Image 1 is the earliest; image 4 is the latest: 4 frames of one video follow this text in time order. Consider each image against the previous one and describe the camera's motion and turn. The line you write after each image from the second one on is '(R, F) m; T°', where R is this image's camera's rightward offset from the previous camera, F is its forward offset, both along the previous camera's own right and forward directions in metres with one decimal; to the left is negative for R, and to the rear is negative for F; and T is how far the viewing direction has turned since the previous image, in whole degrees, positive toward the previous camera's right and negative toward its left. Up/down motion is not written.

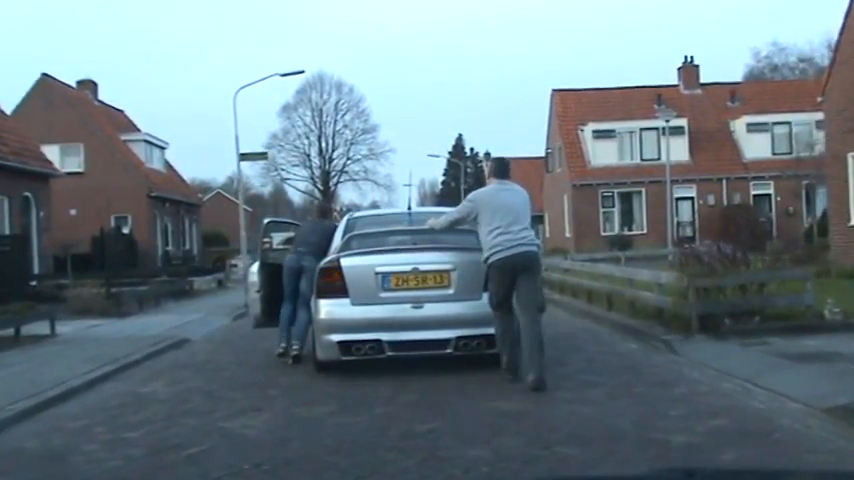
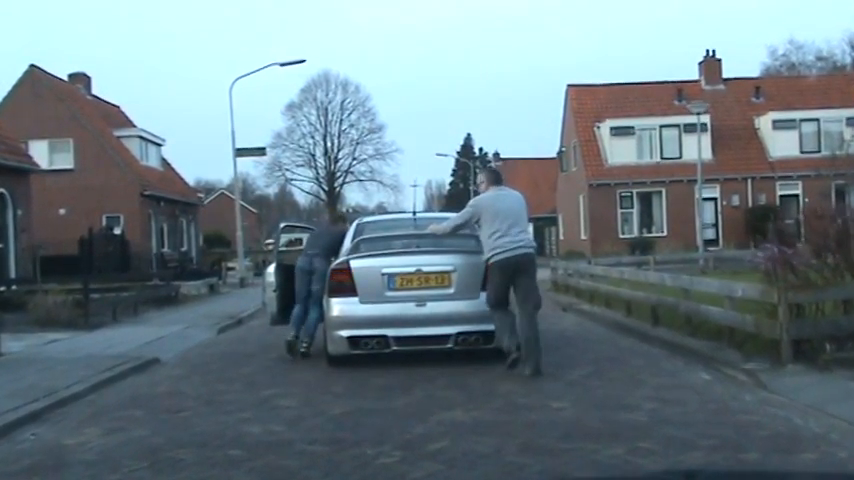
(-0.1, +2.6) m; 0°
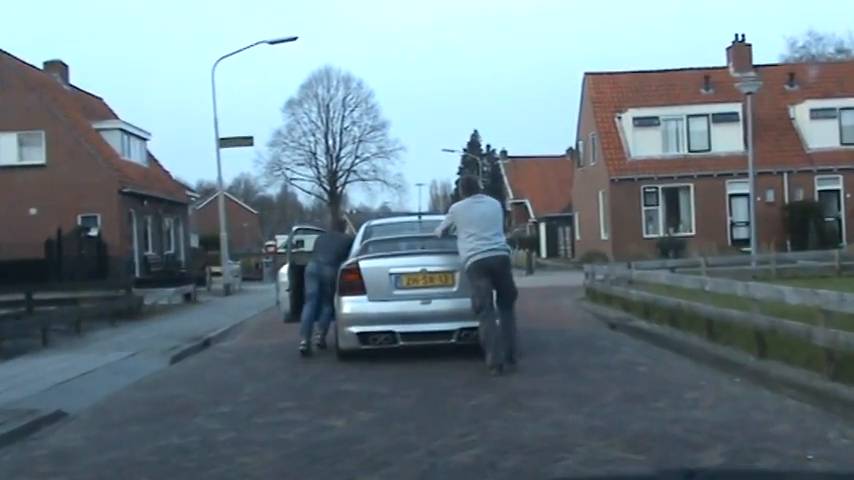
(-0.1, +4.1) m; 0°
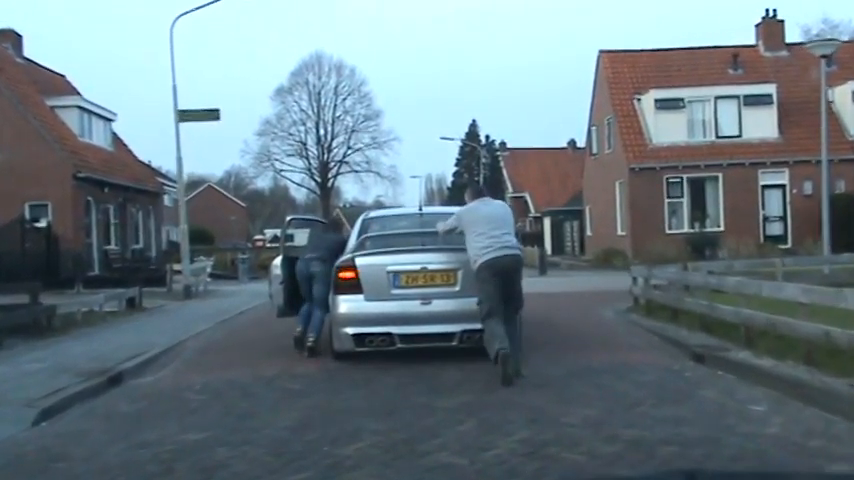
(-0.1, +4.9) m; 0°
